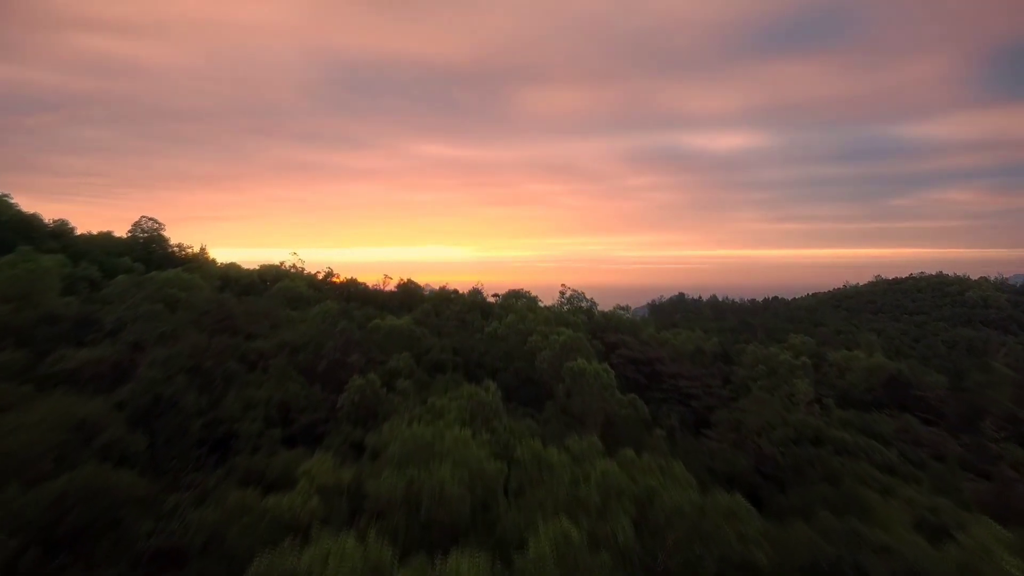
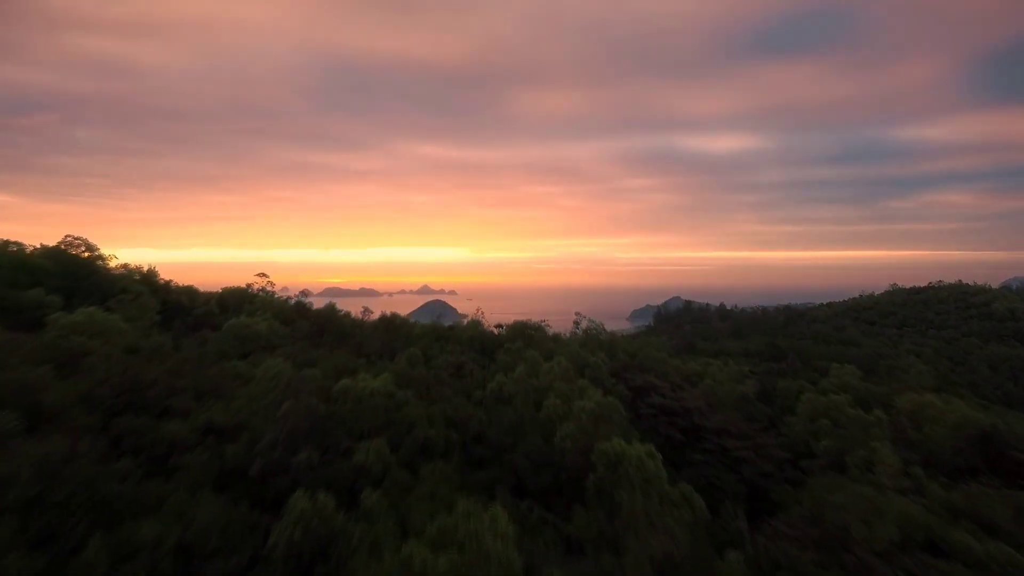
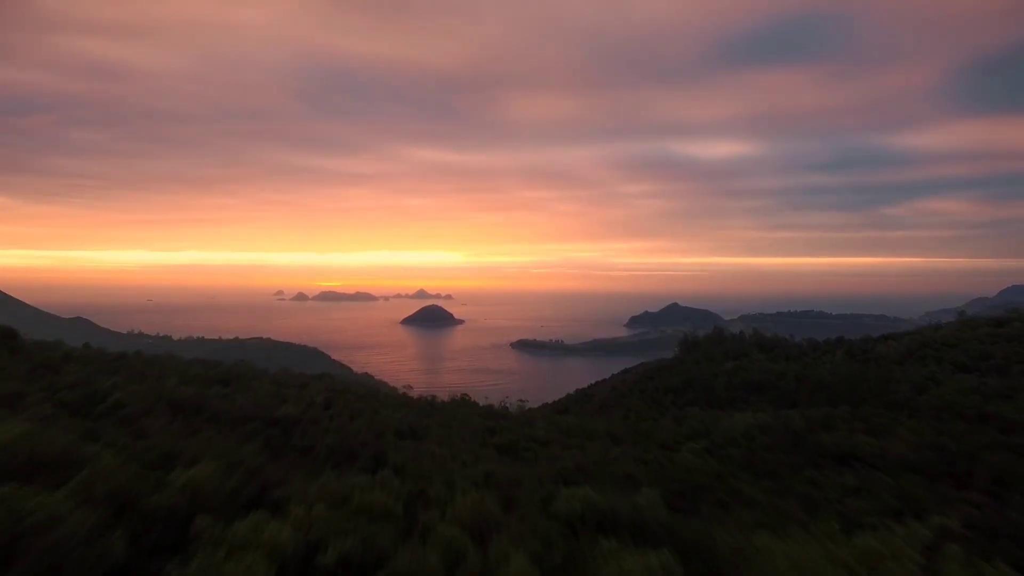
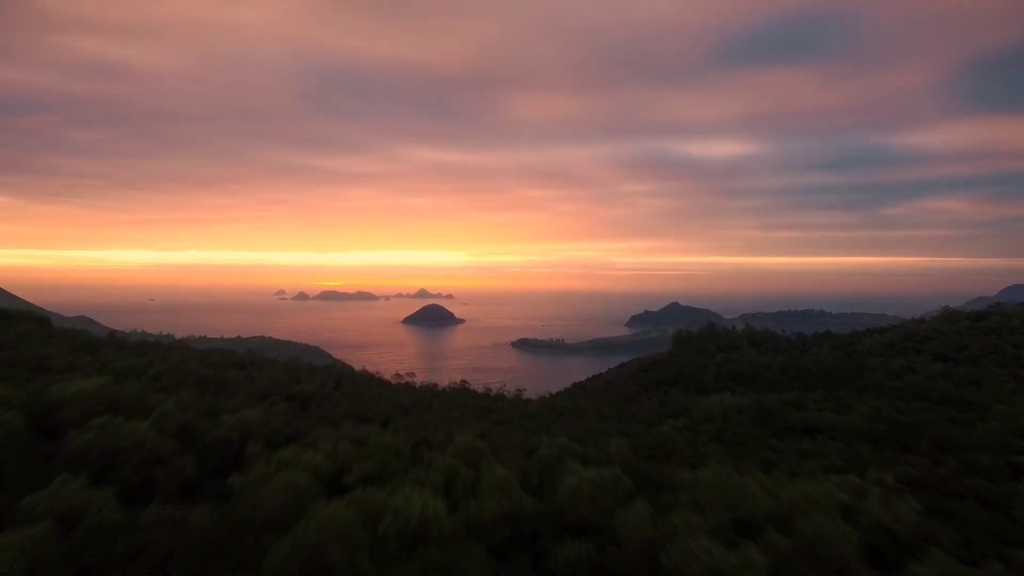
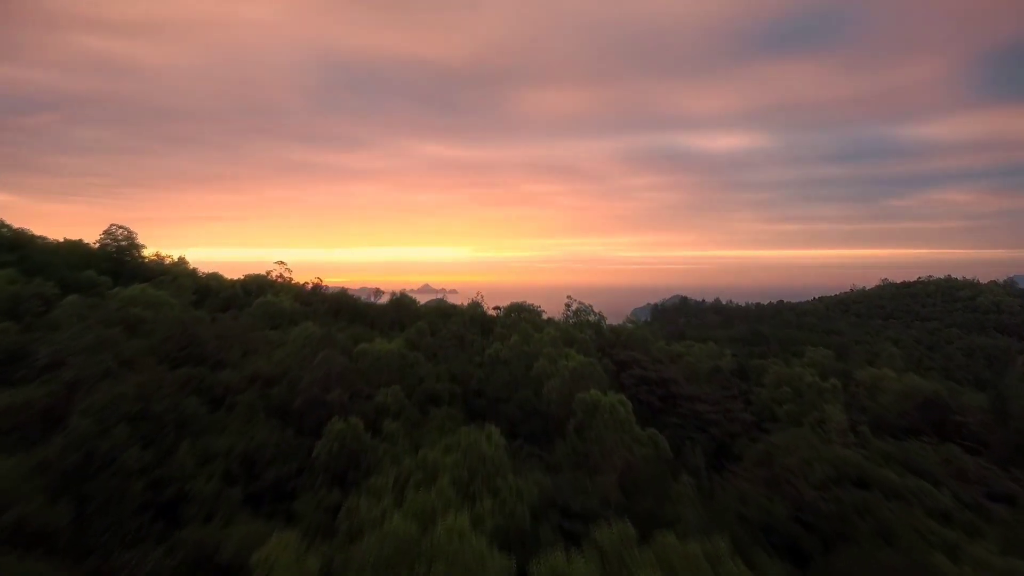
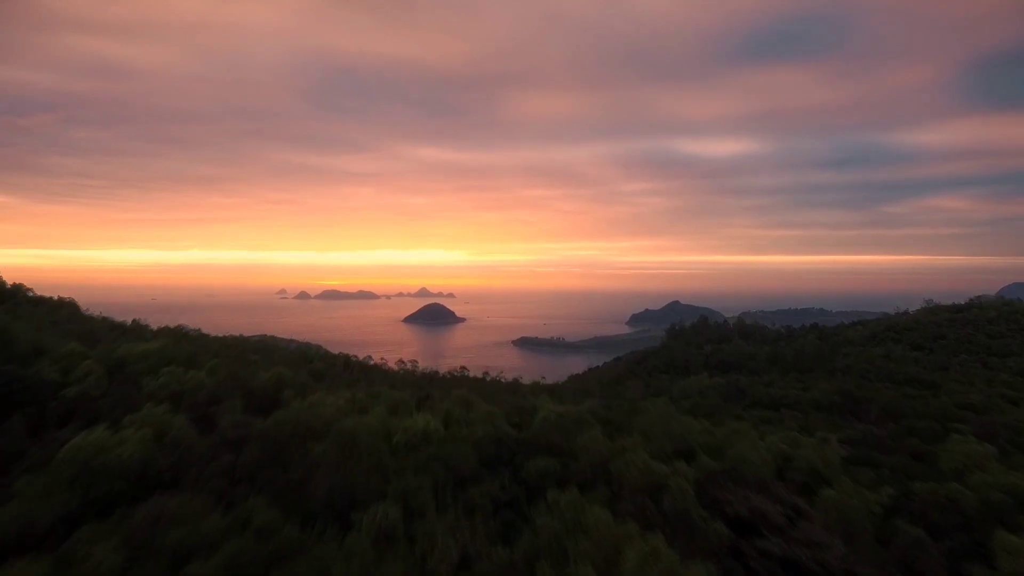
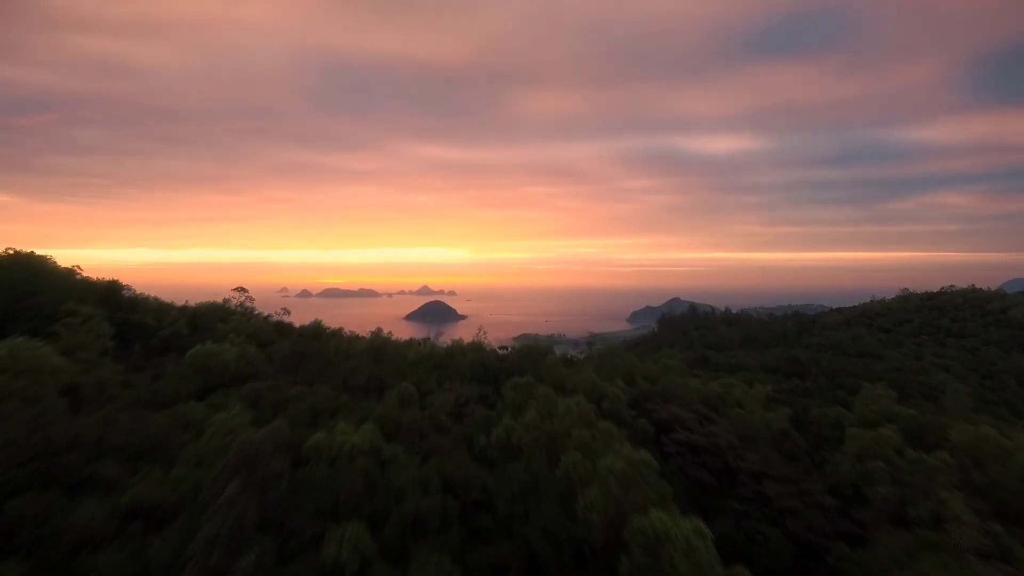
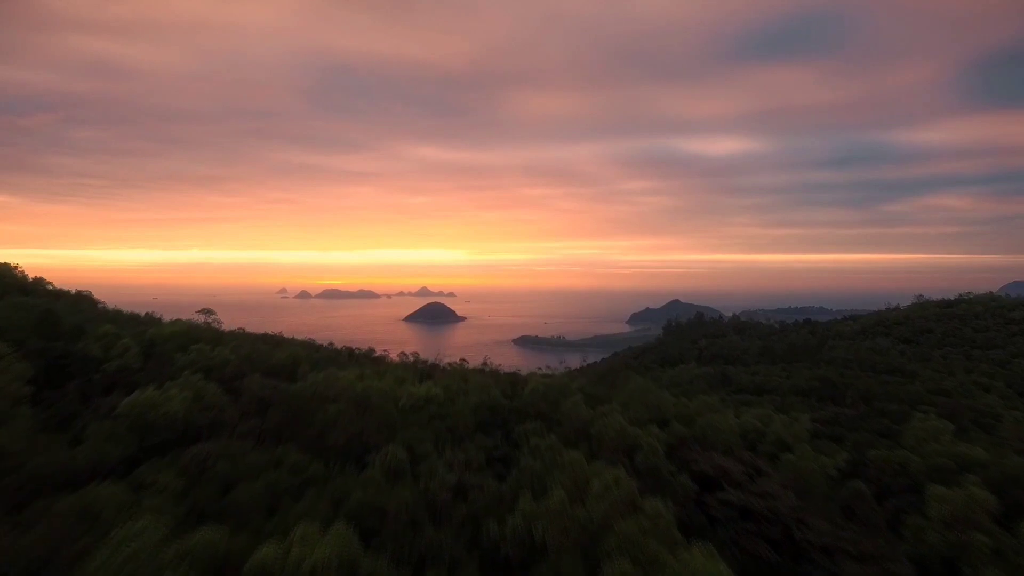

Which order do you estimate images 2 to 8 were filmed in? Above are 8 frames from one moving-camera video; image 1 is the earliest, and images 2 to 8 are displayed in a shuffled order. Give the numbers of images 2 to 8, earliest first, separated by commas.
5, 2, 7, 8, 6, 4, 3
